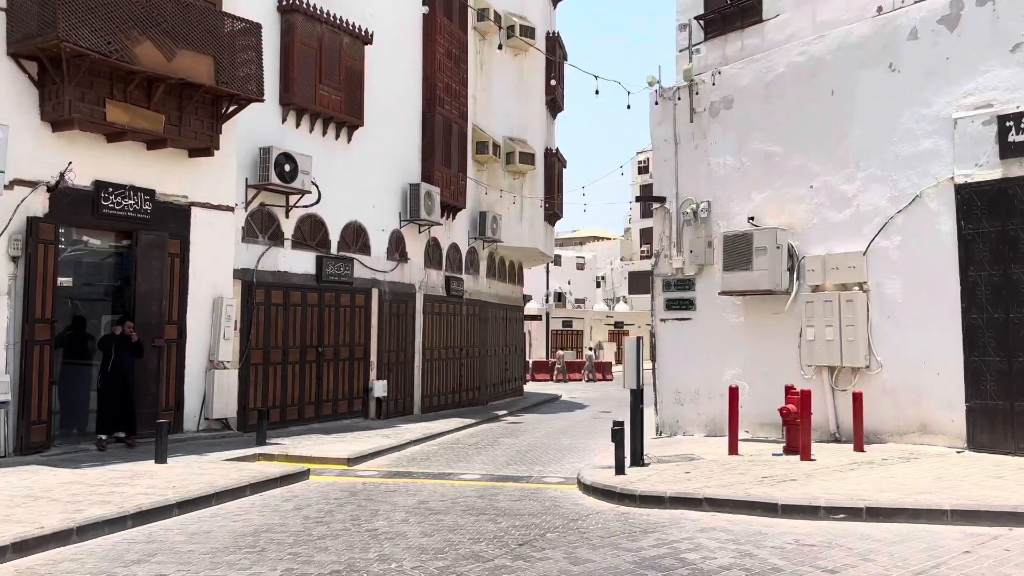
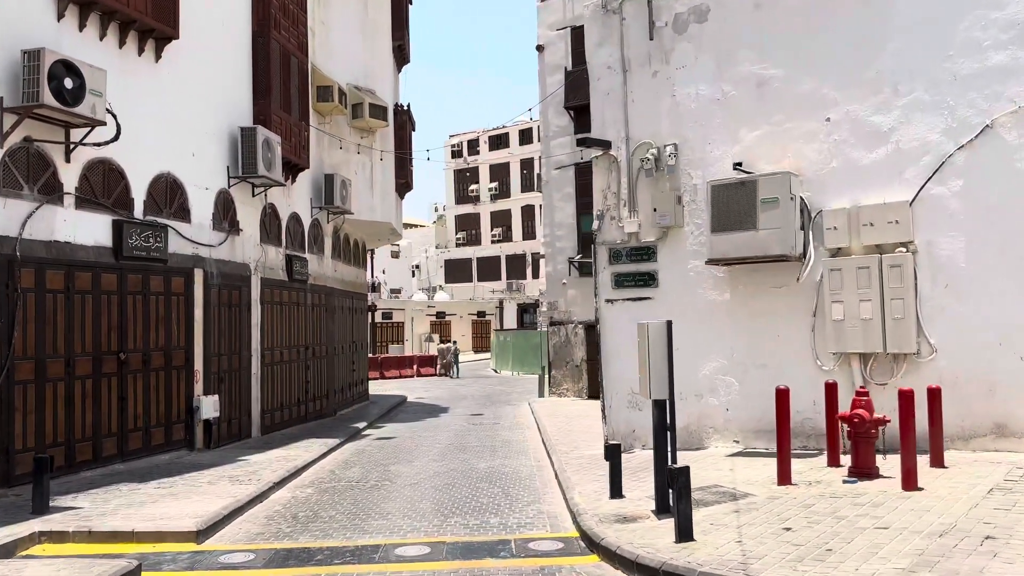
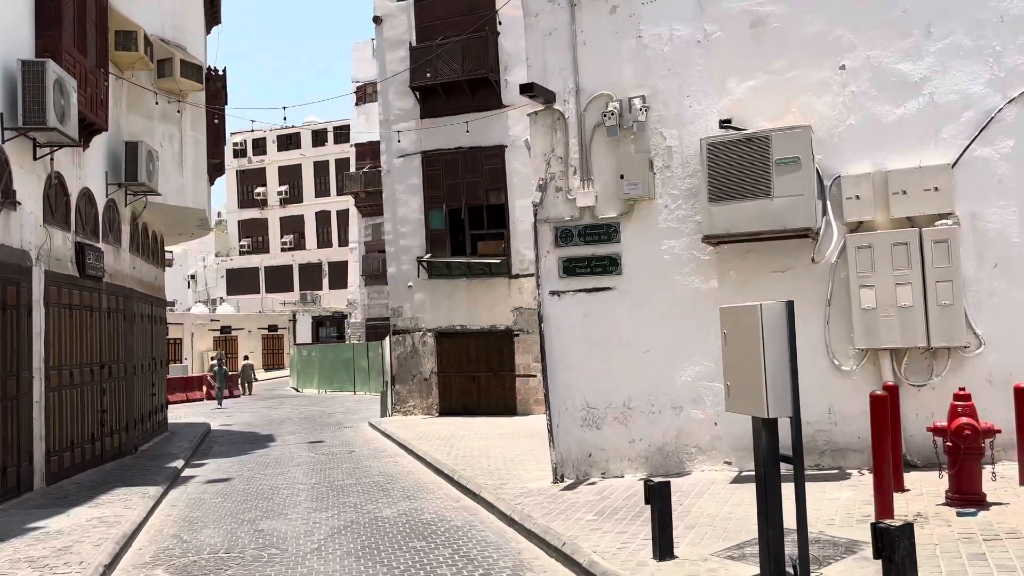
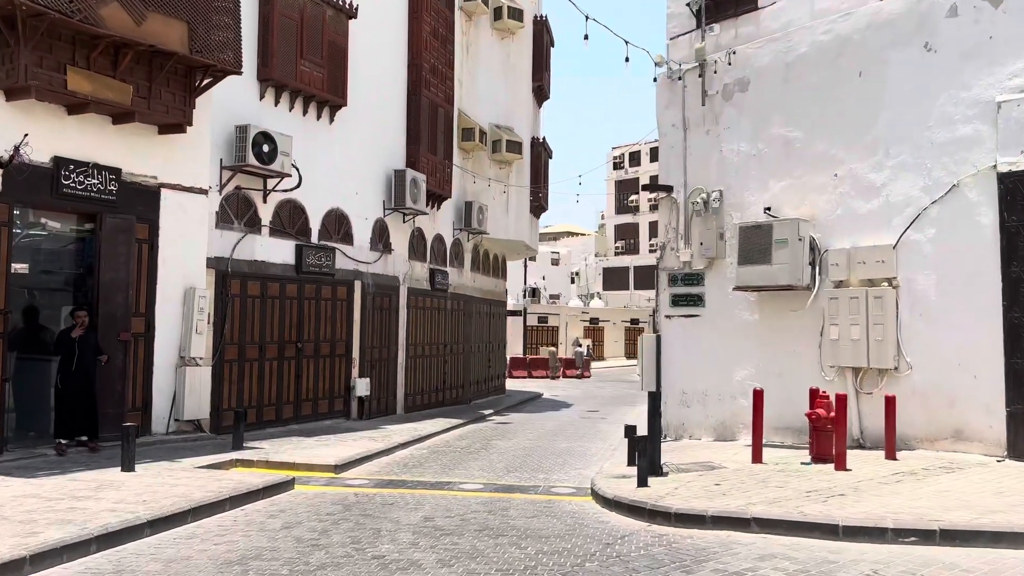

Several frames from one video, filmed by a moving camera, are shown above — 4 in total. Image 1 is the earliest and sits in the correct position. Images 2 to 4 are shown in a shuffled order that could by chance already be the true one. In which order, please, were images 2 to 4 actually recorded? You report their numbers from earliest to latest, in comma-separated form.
4, 2, 3
